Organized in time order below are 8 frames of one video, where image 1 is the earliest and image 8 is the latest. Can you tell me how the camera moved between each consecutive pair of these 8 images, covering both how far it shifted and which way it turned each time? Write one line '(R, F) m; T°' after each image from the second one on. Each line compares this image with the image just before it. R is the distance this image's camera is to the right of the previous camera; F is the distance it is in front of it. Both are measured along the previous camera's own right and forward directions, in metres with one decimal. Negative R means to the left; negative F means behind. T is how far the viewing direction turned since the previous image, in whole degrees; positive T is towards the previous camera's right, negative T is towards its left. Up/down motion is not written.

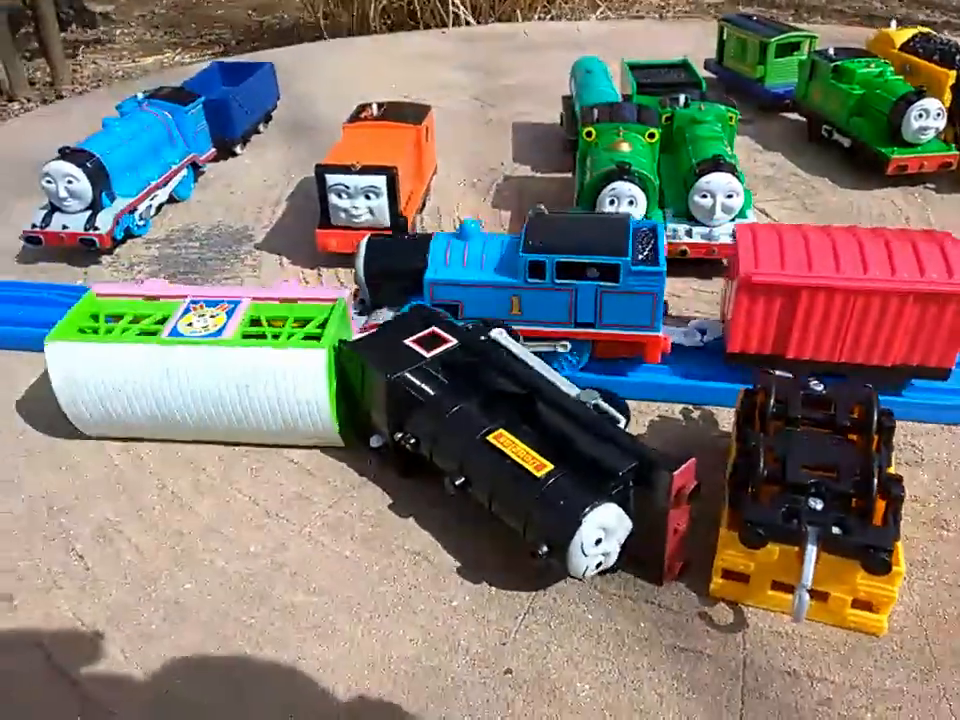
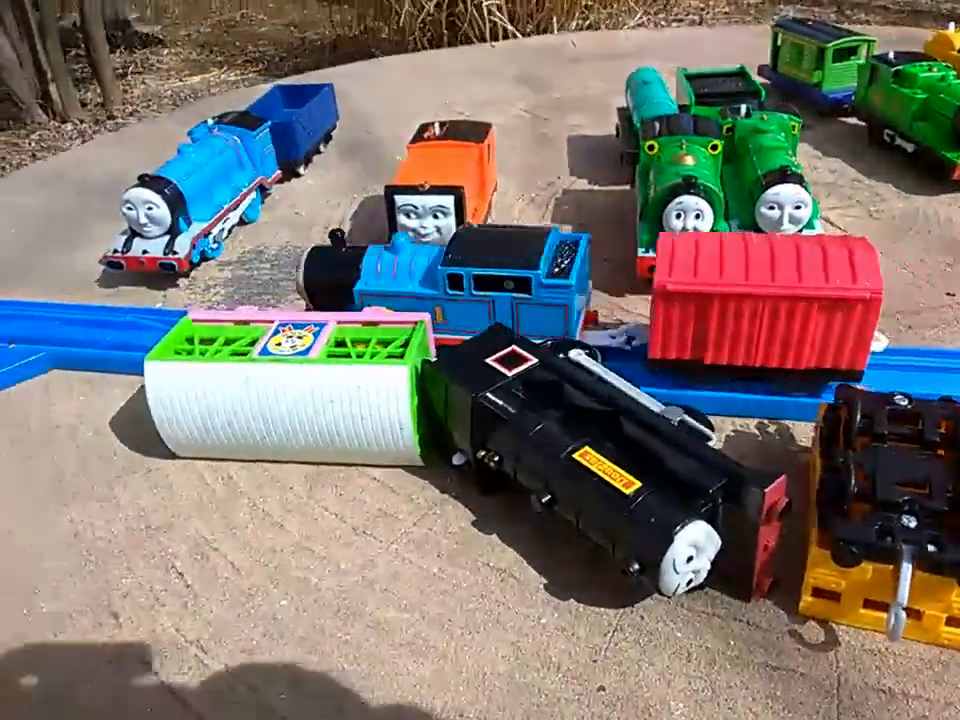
(-0.1, 0.0) m; -3°
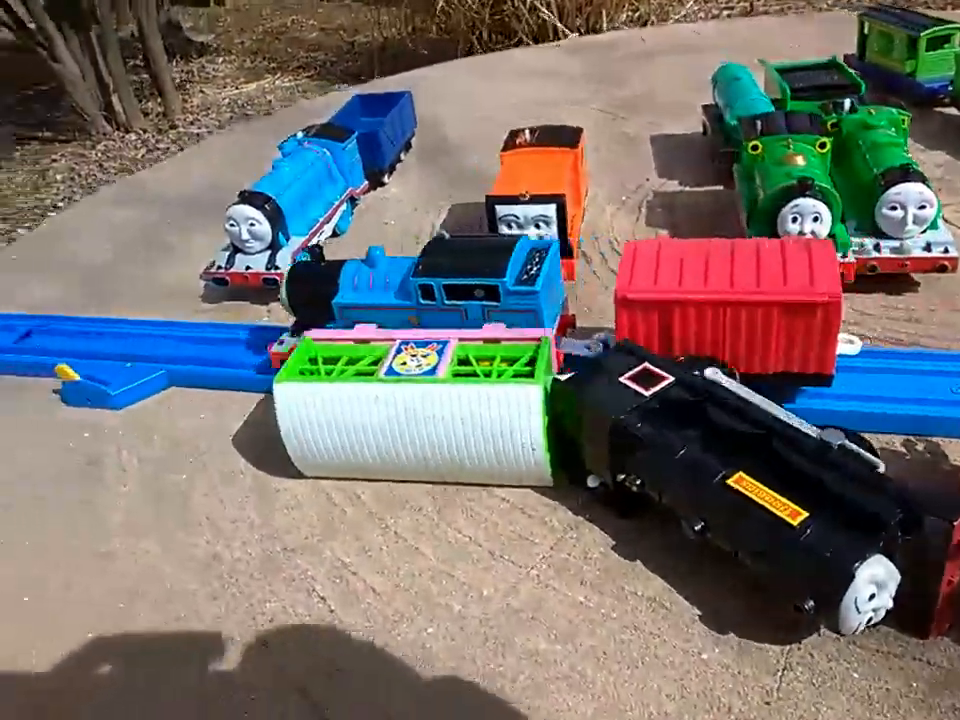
(-0.2, +0.1) m; -3°
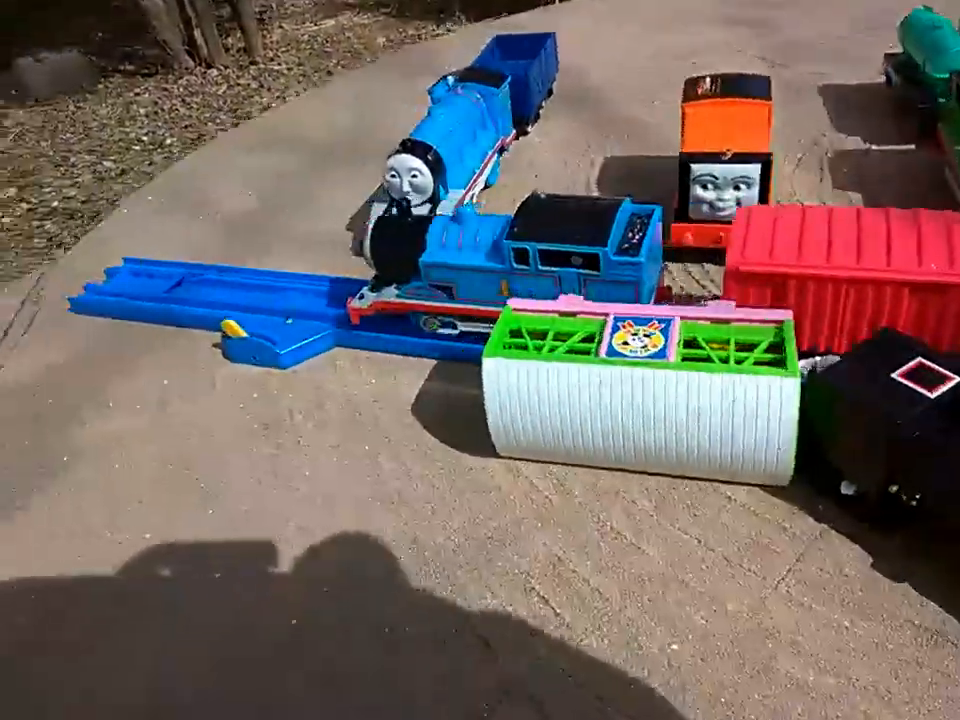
(-0.4, +0.2) m; -4°
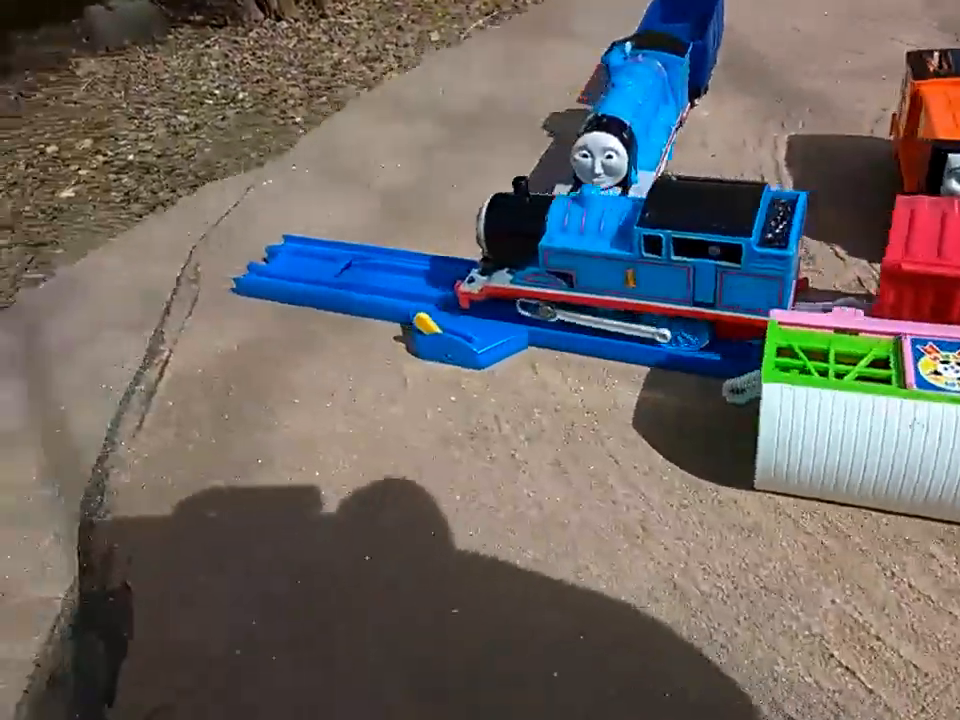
(-0.5, +0.3) m; -3°
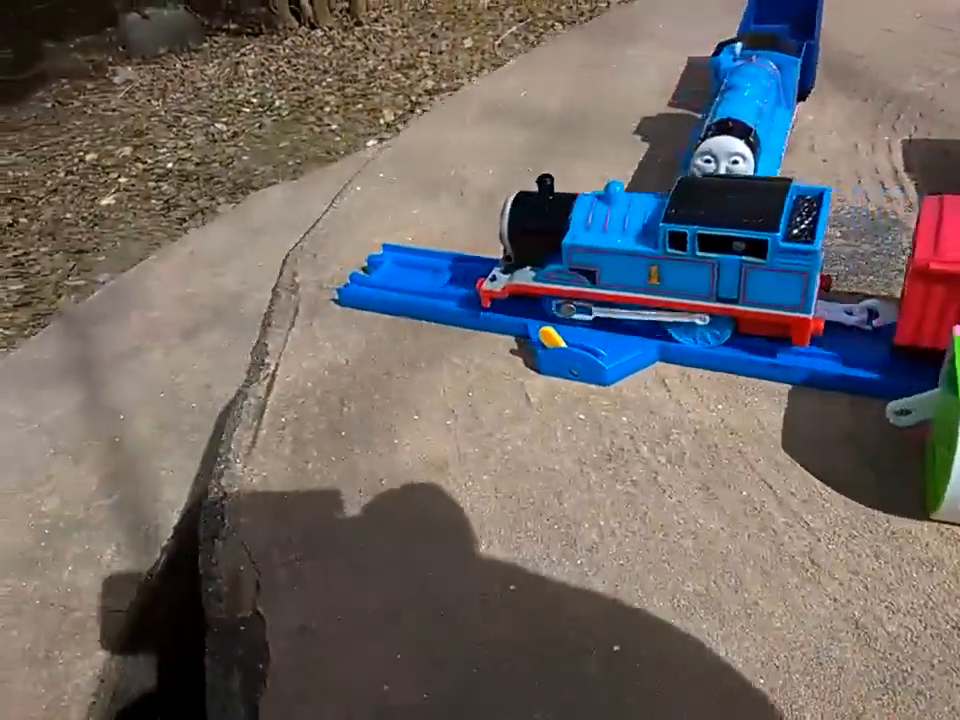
(-0.3, +0.1) m; -2°
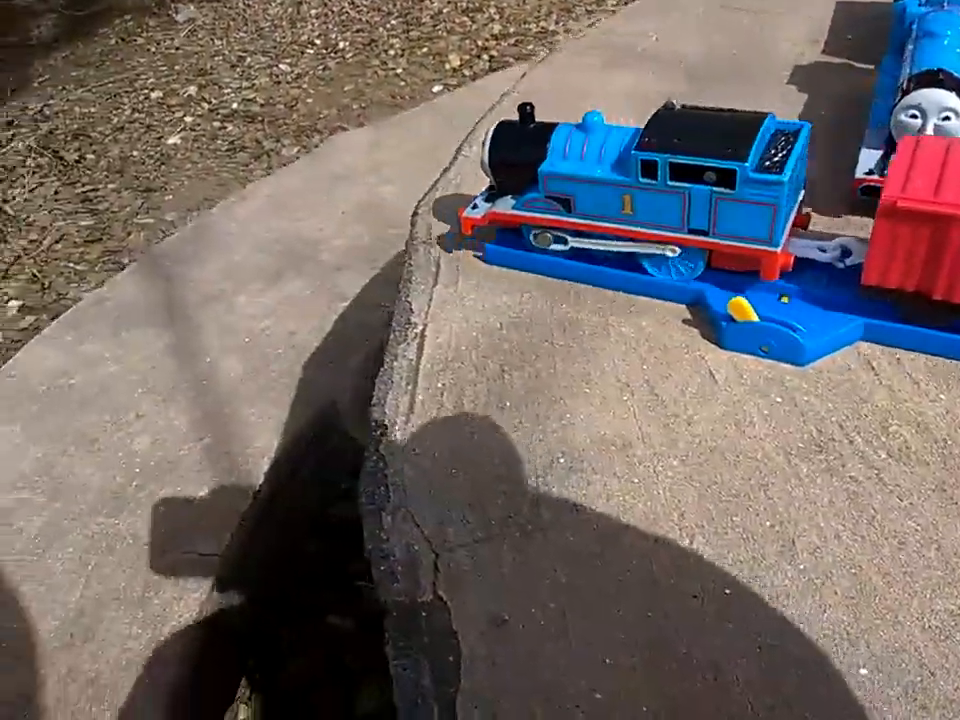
(-0.3, +0.2) m; -3°
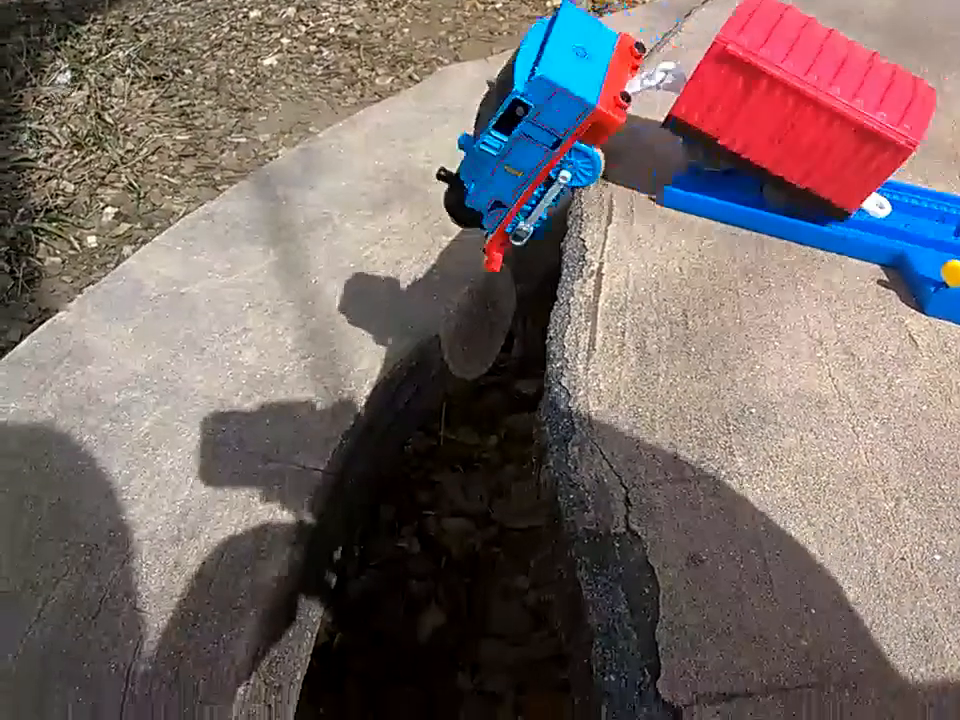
(-0.3, 0.0) m; -4°
